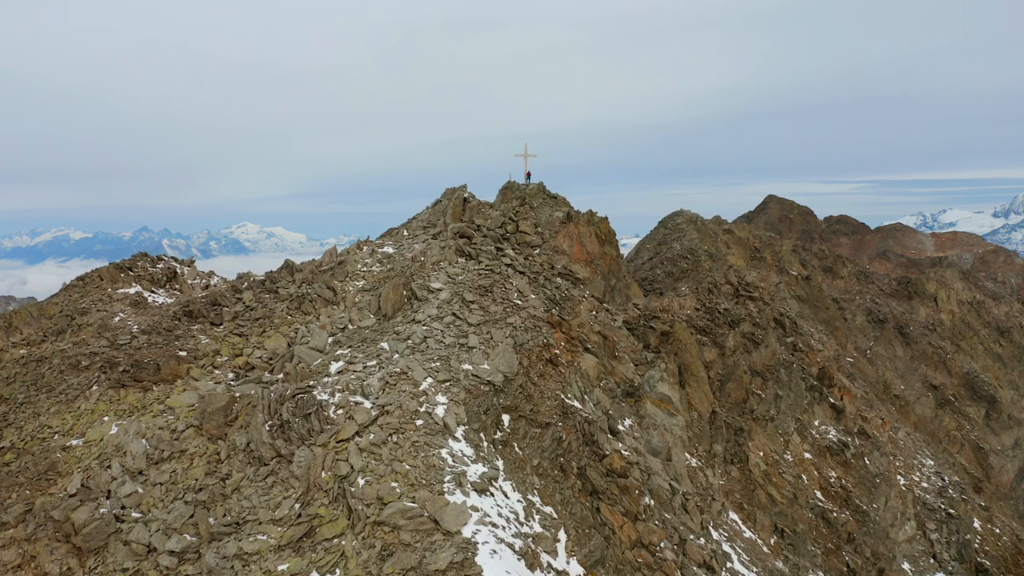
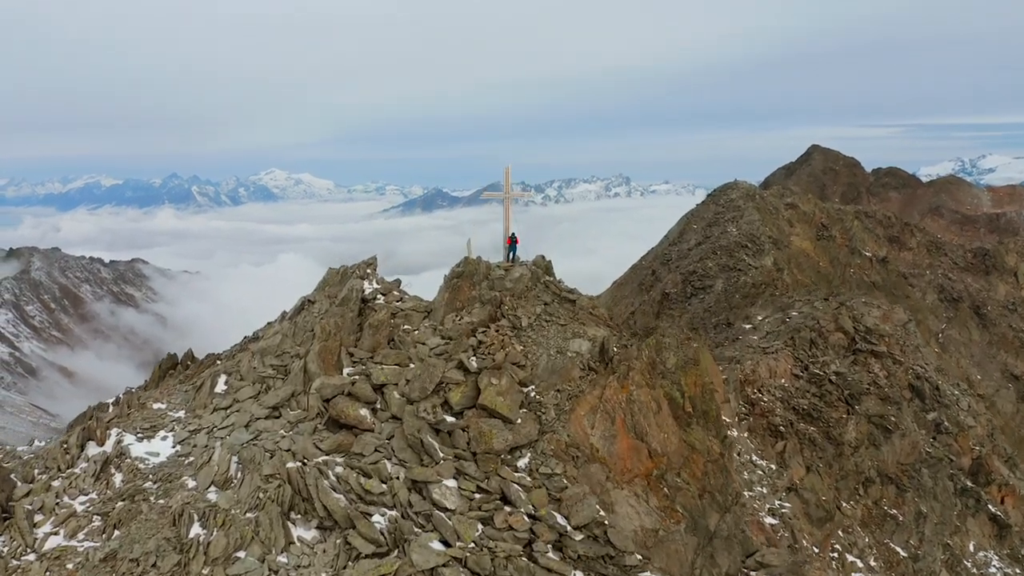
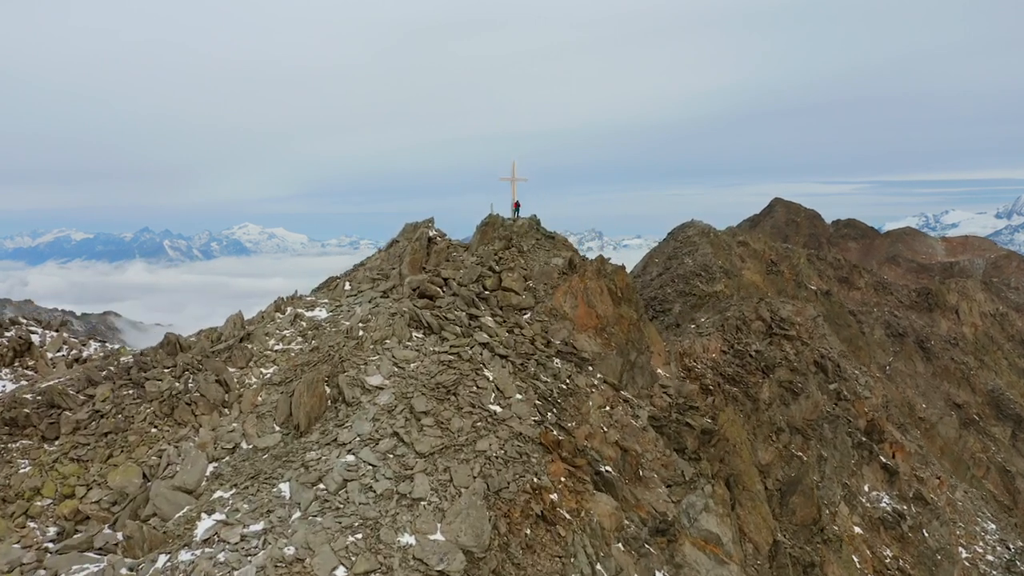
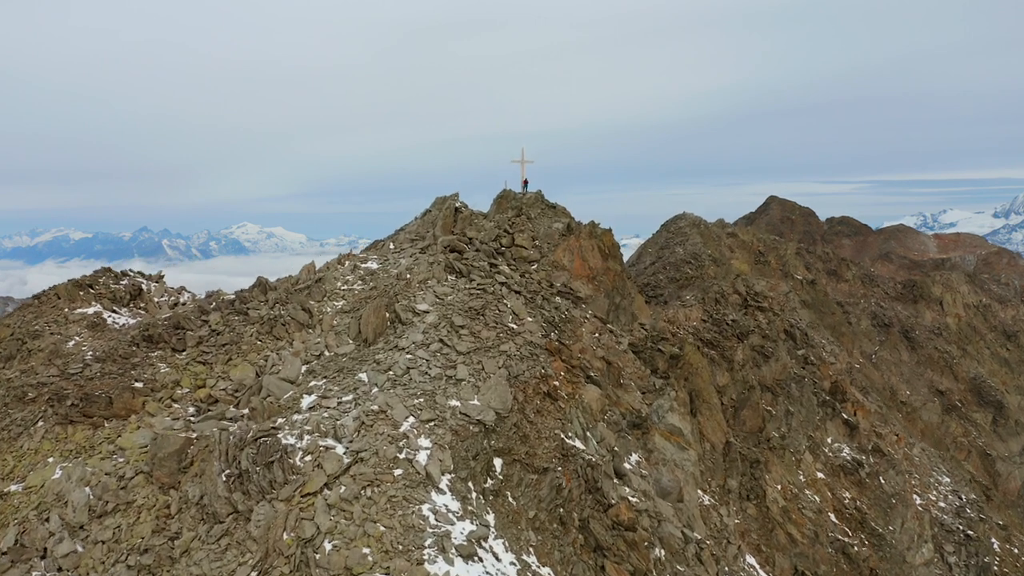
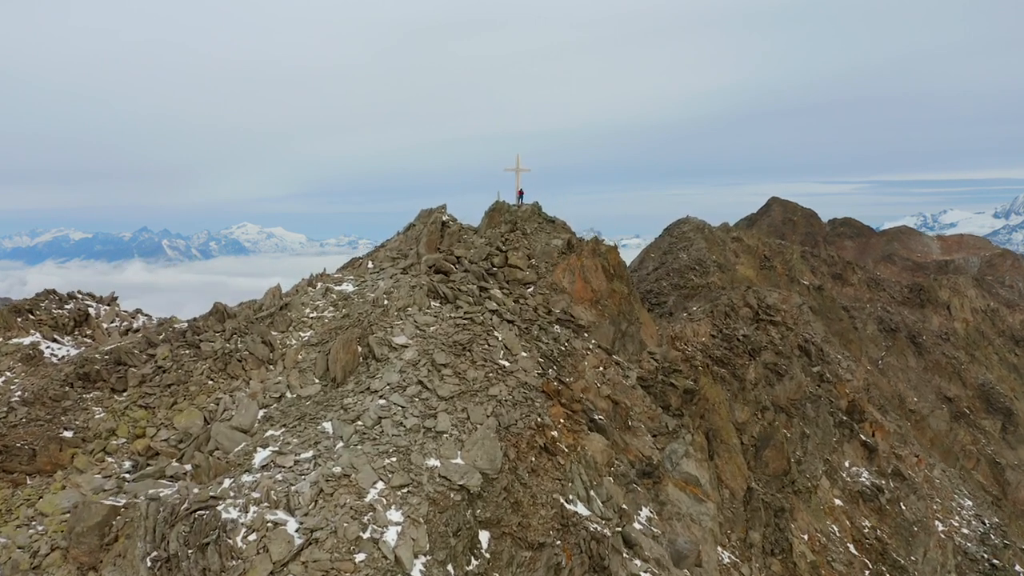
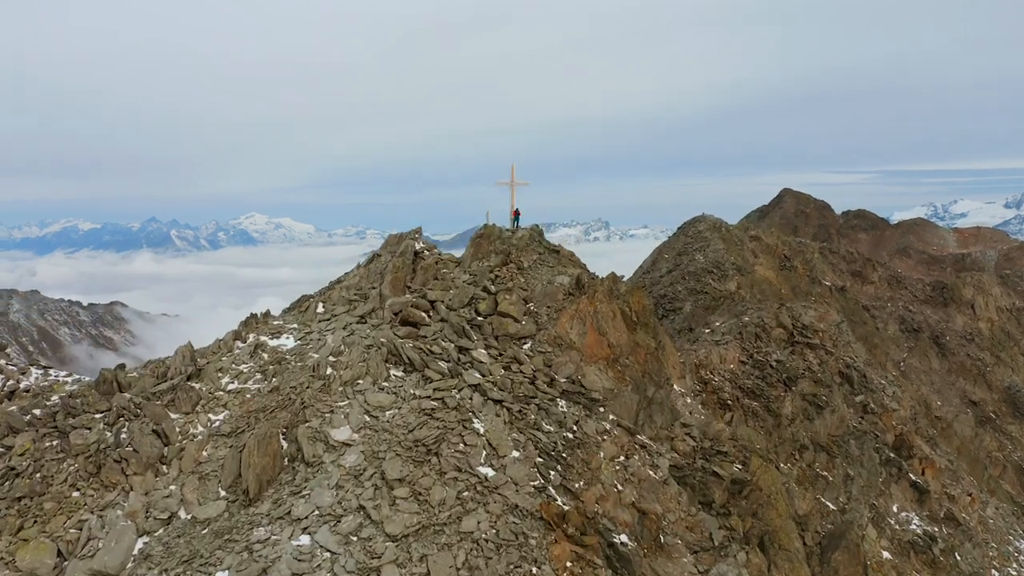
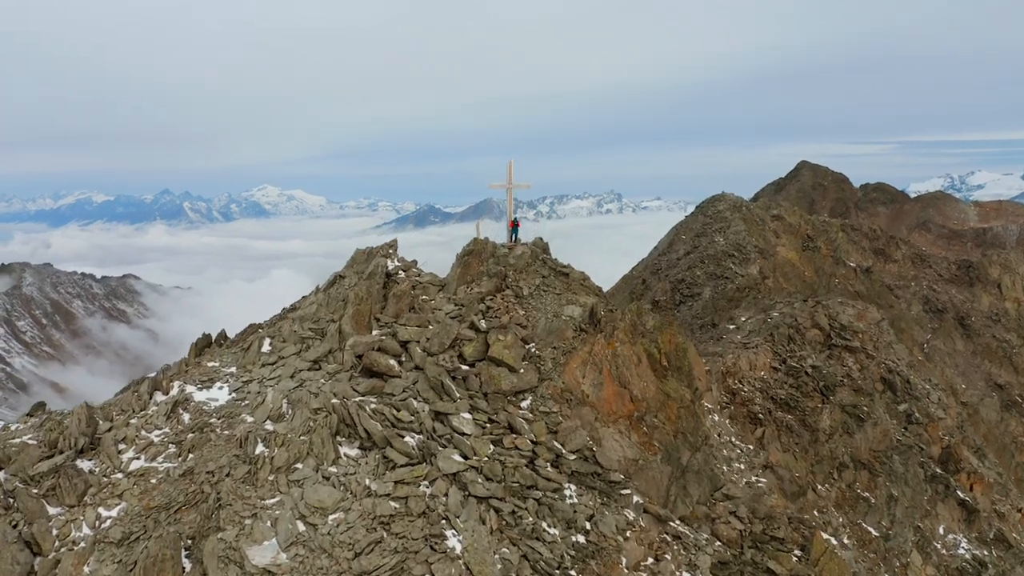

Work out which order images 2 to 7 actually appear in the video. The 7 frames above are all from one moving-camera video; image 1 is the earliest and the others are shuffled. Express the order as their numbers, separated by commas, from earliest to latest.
4, 5, 3, 6, 7, 2
